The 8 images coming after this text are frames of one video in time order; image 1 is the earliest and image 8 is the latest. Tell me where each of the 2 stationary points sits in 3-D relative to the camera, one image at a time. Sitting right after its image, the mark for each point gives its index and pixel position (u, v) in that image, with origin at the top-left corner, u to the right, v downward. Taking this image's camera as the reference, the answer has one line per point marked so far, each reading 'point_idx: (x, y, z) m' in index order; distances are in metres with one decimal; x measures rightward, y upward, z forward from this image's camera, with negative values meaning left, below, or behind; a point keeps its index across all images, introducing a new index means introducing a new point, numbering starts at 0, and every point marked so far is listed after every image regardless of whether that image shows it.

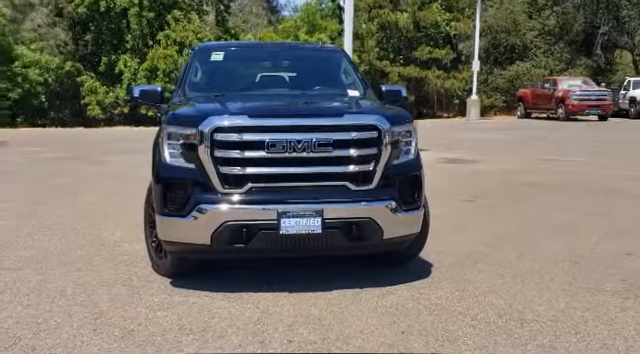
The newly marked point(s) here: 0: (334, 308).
0: (+0.1, -0.9, +4.7) m
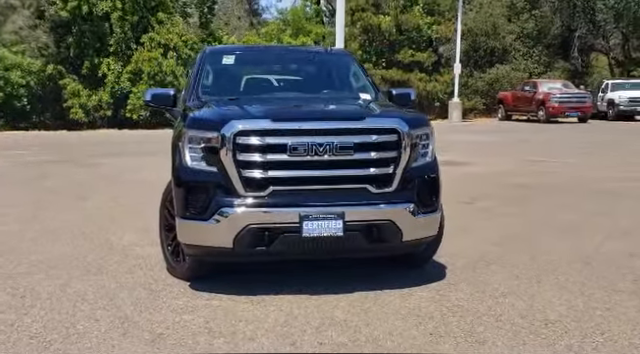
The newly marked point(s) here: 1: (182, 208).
0: (+0.3, -0.9, +4.8) m
1: (-1.1, -0.2, +5.2) m
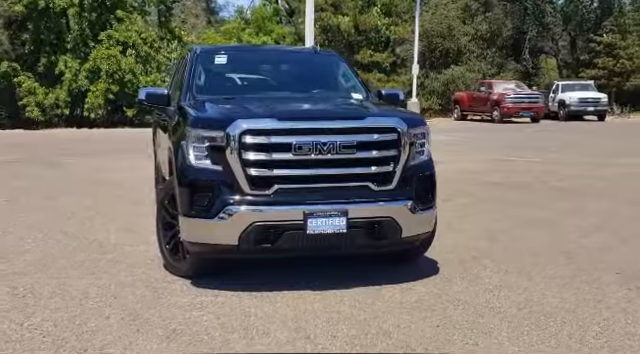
0: (+0.3, -0.9, +4.9) m
1: (-1.0, -0.2, +5.2) m
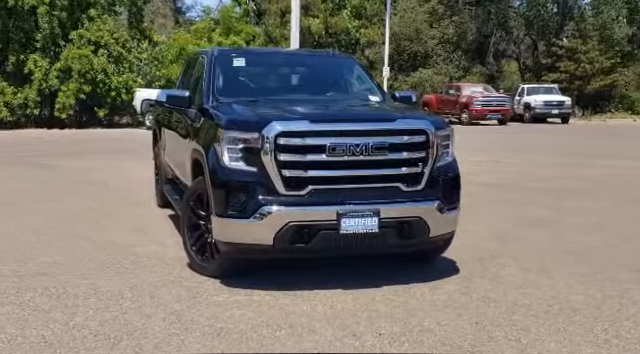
0: (+0.6, -0.9, +5.1) m
1: (-0.8, -0.2, +5.3) m
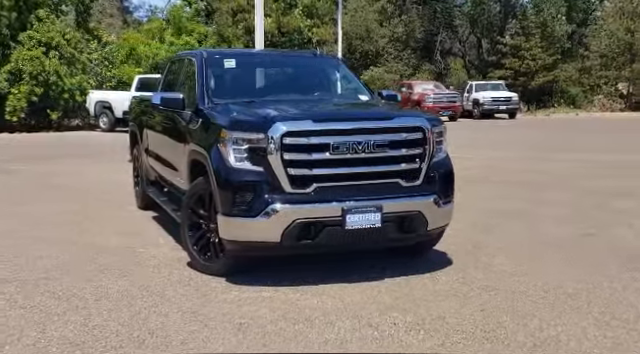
0: (+0.6, -0.9, +5.3) m
1: (-0.8, -0.2, +5.4) m
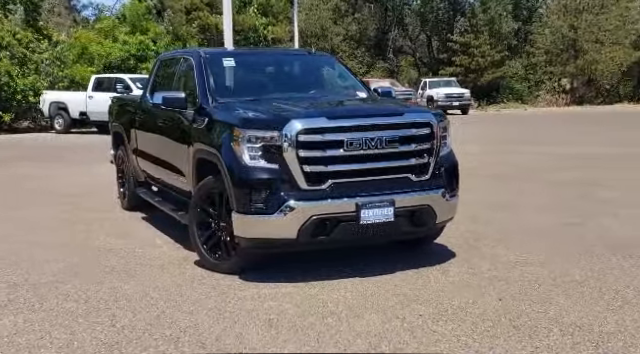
0: (+0.8, -0.9, +5.4) m
1: (-0.6, -0.2, +5.4) m
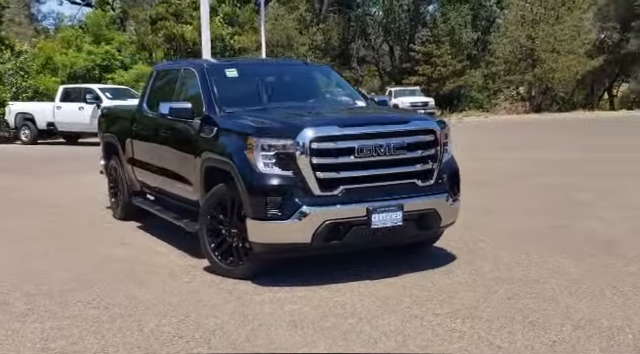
0: (+0.9, -0.9, +5.6) m
1: (-0.5, -0.3, +5.5) m
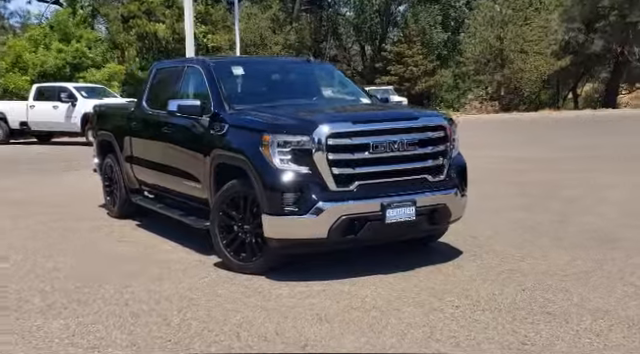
0: (+1.0, -0.9, +5.7) m
1: (-0.4, -0.2, +5.6) m
